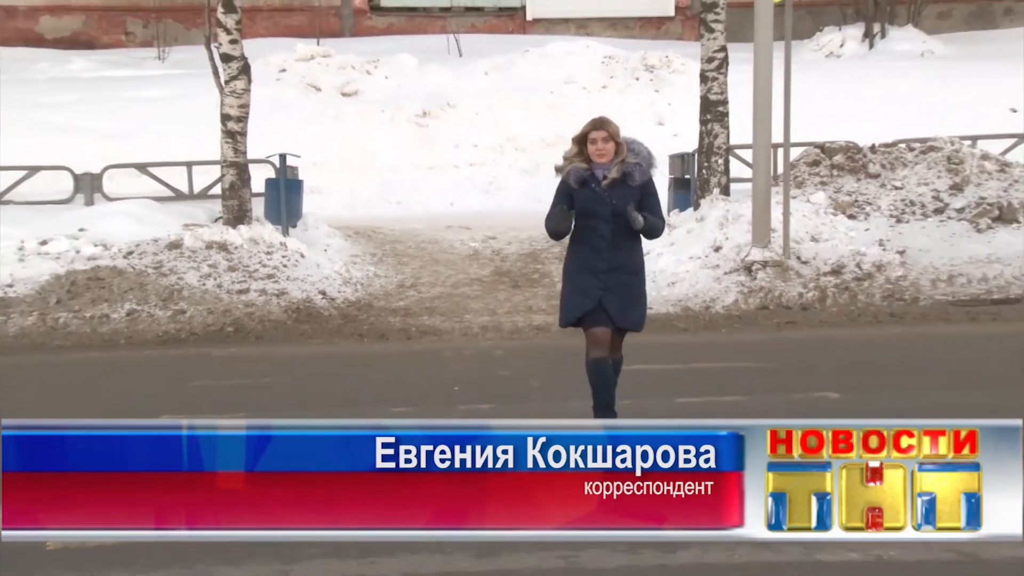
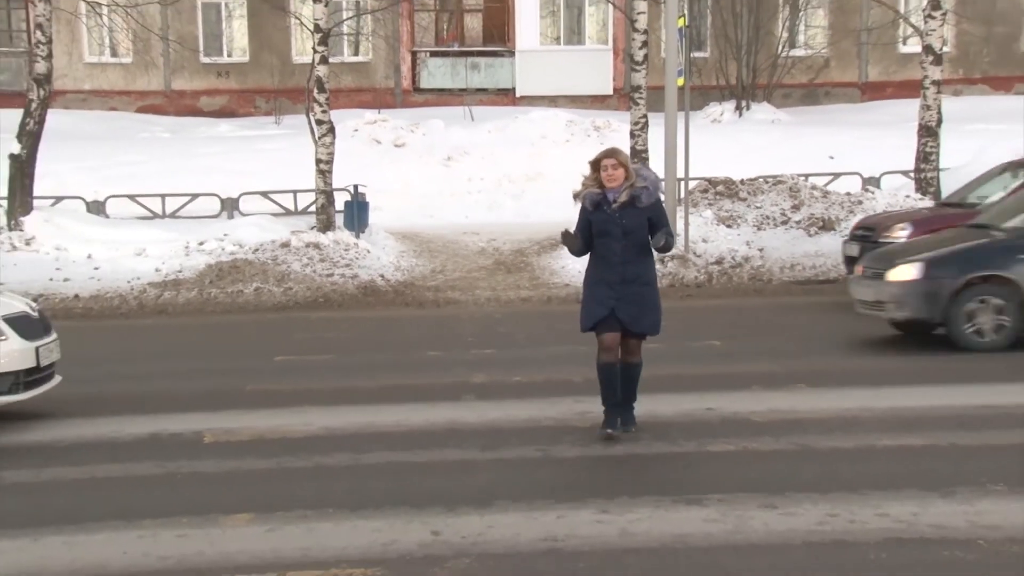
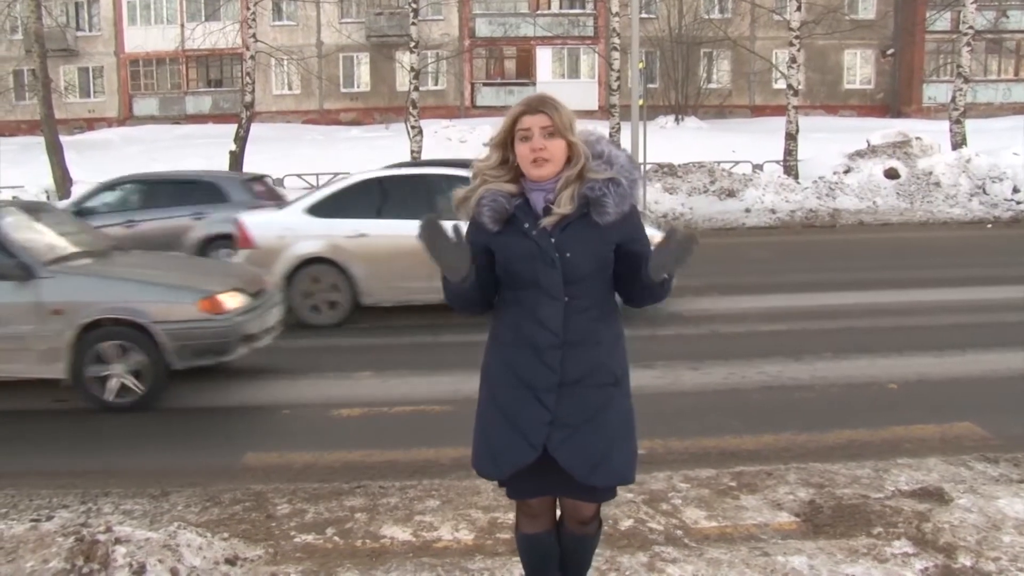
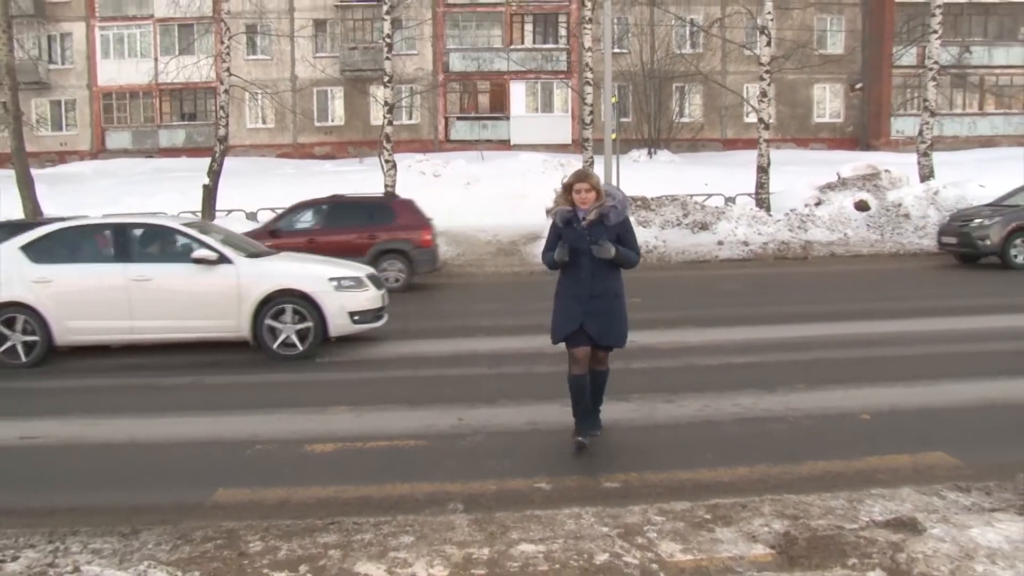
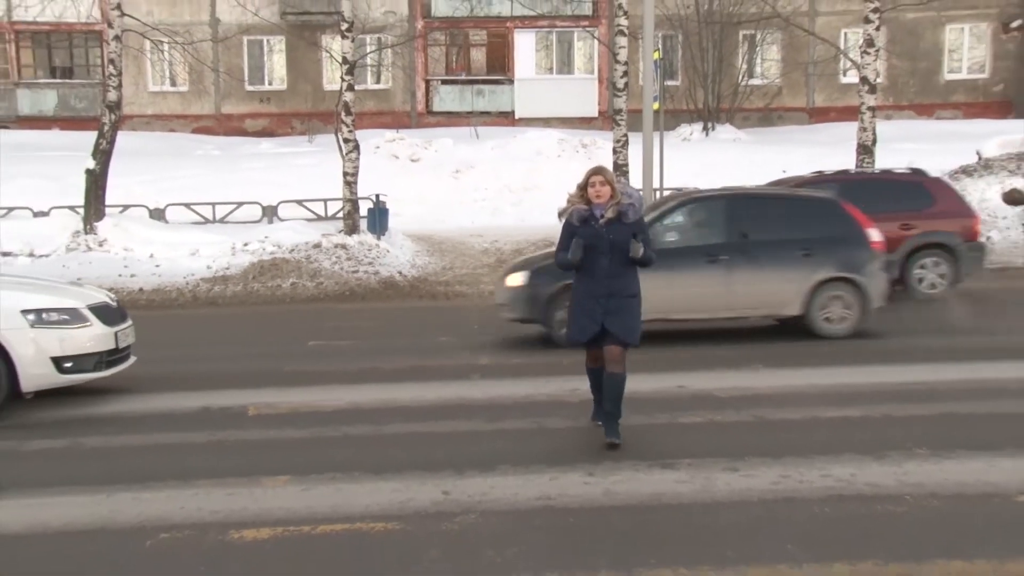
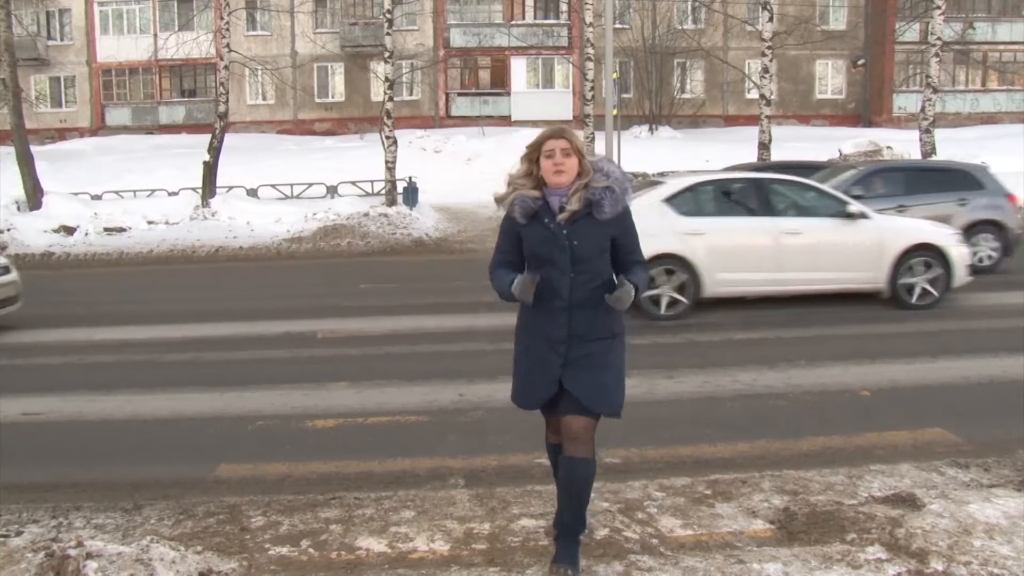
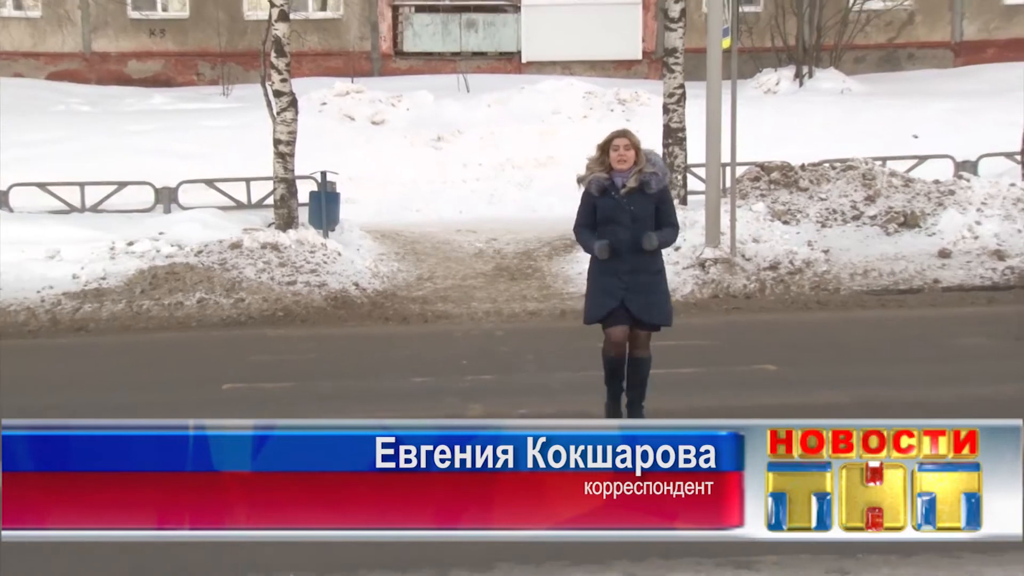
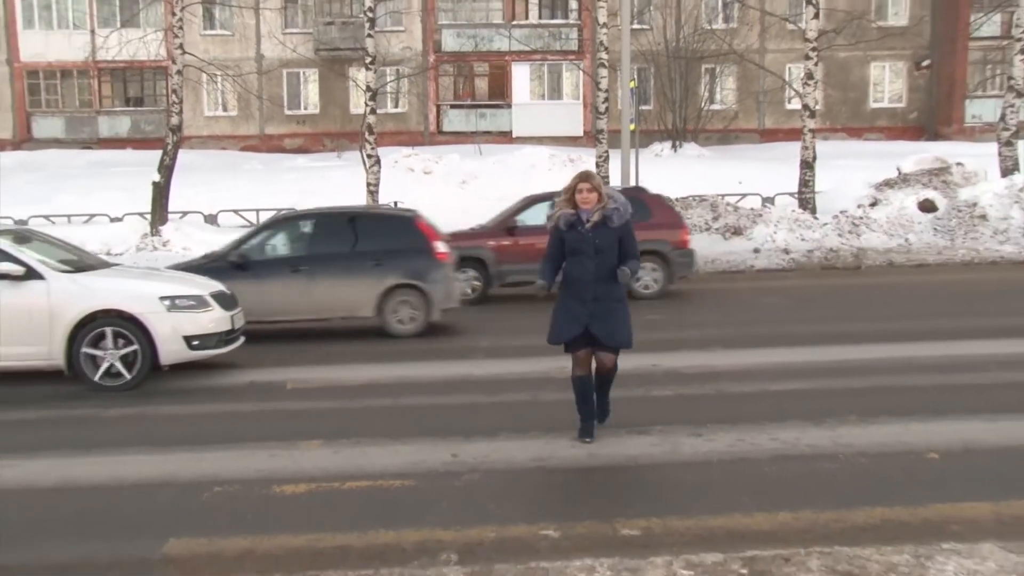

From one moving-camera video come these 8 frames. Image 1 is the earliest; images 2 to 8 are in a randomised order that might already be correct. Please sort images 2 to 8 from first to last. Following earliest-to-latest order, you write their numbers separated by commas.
7, 2, 5, 8, 4, 6, 3
